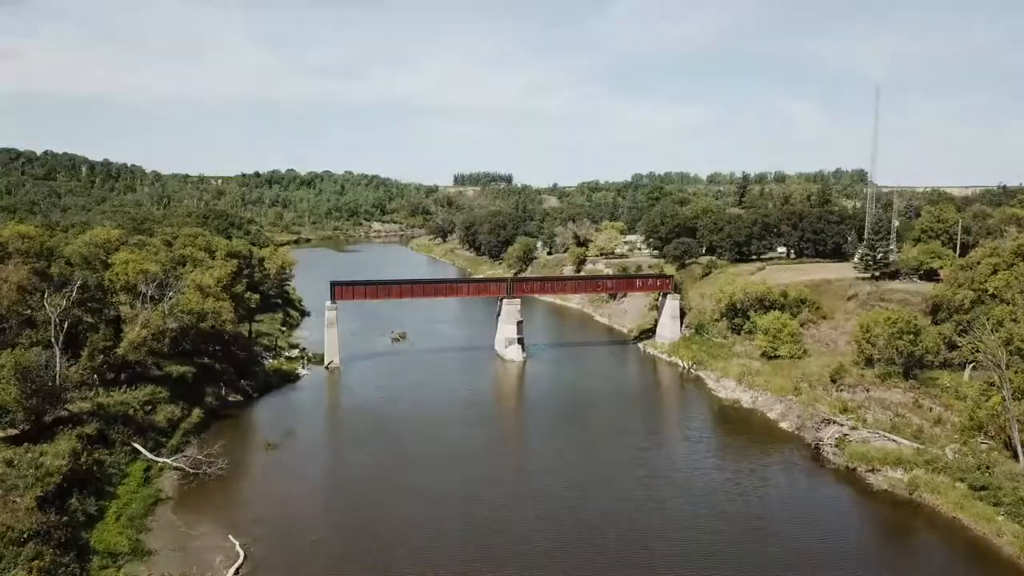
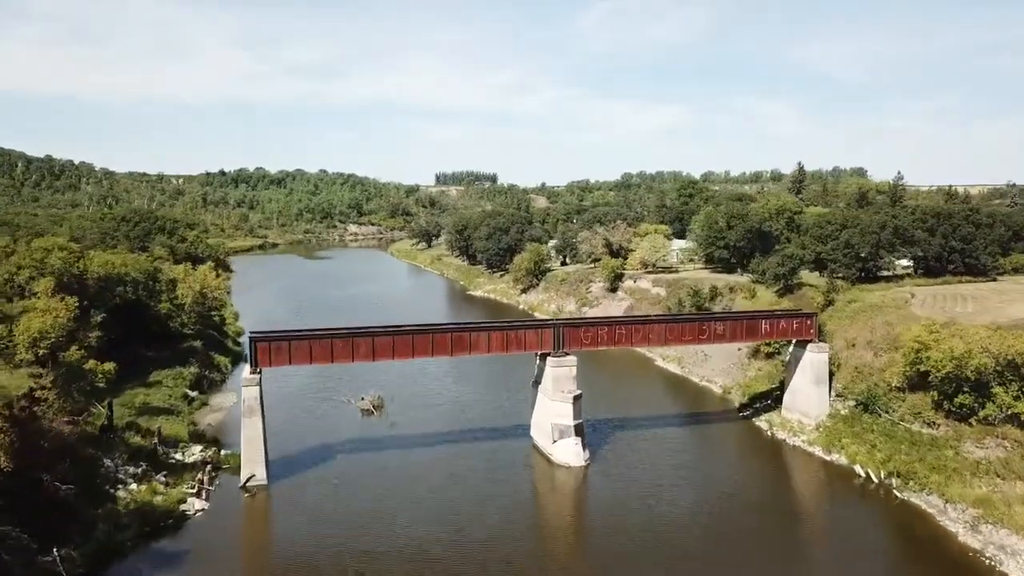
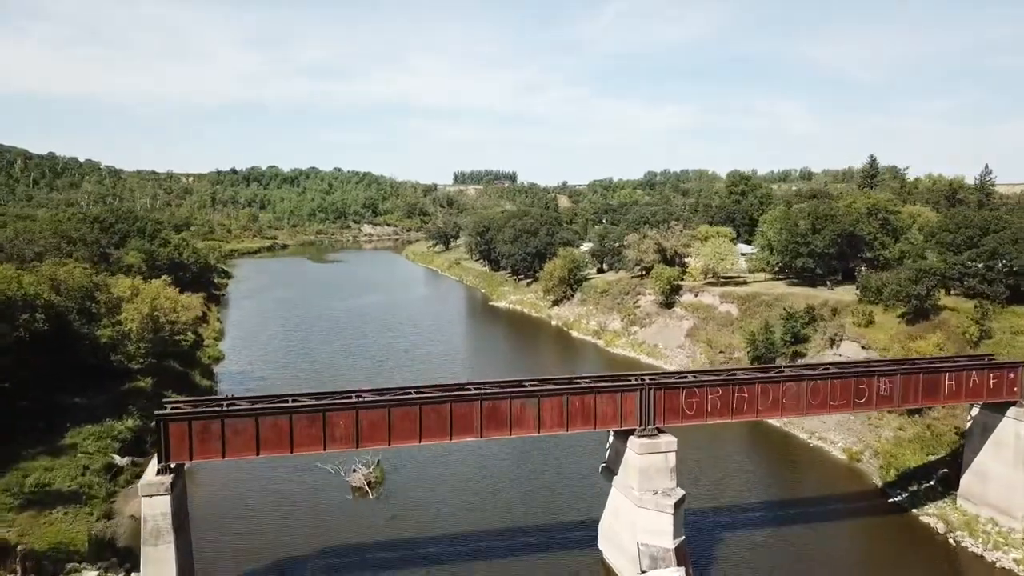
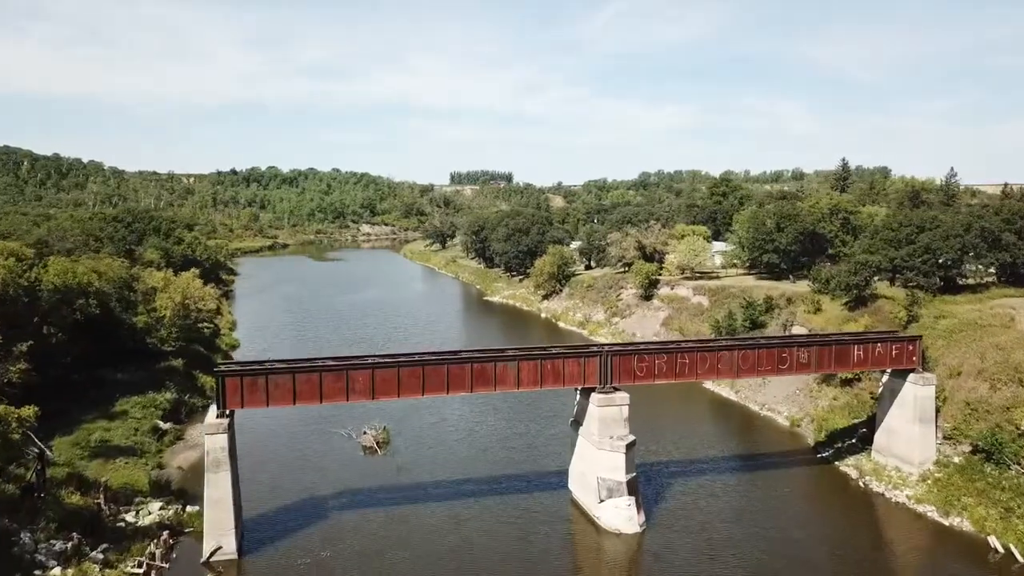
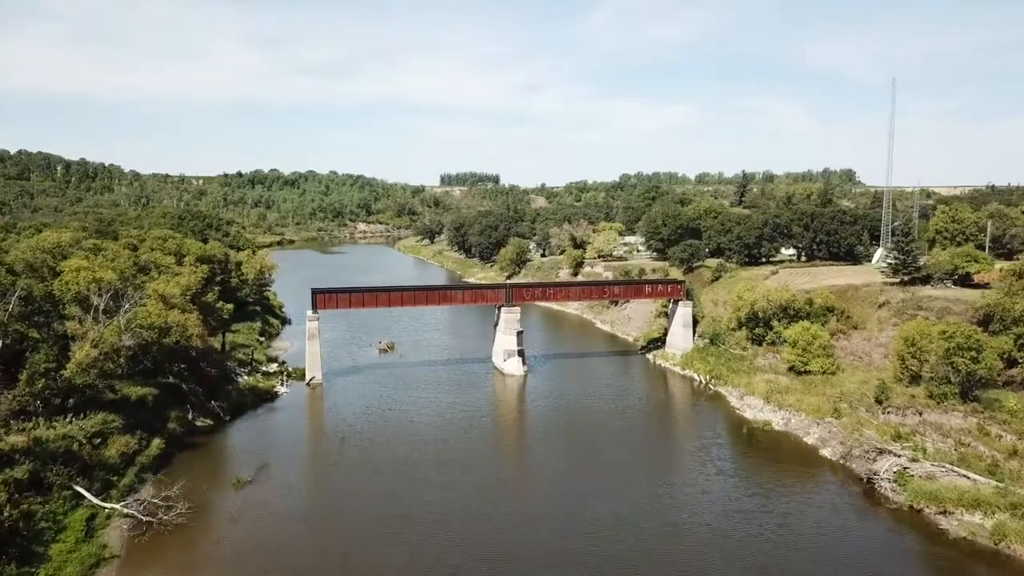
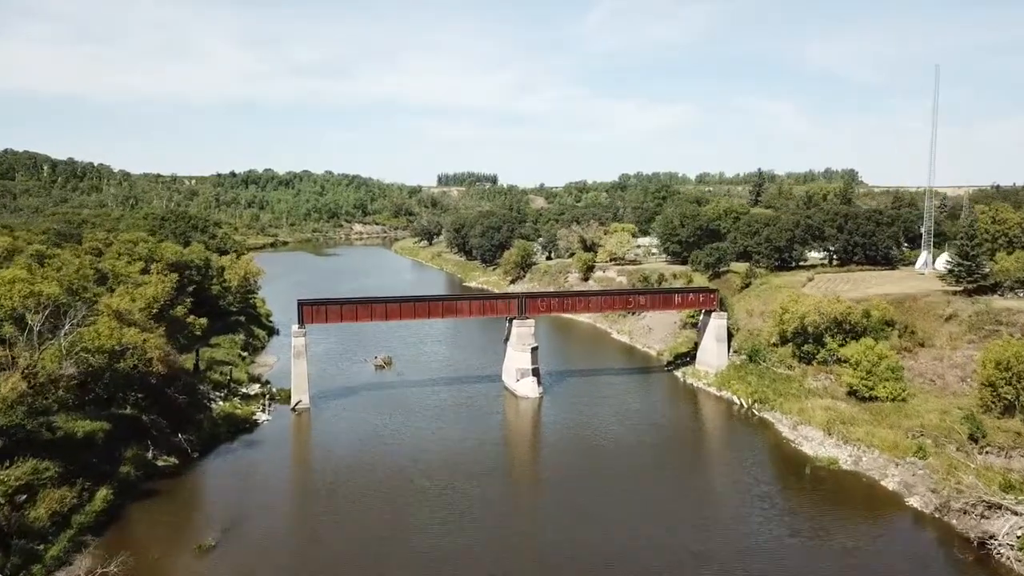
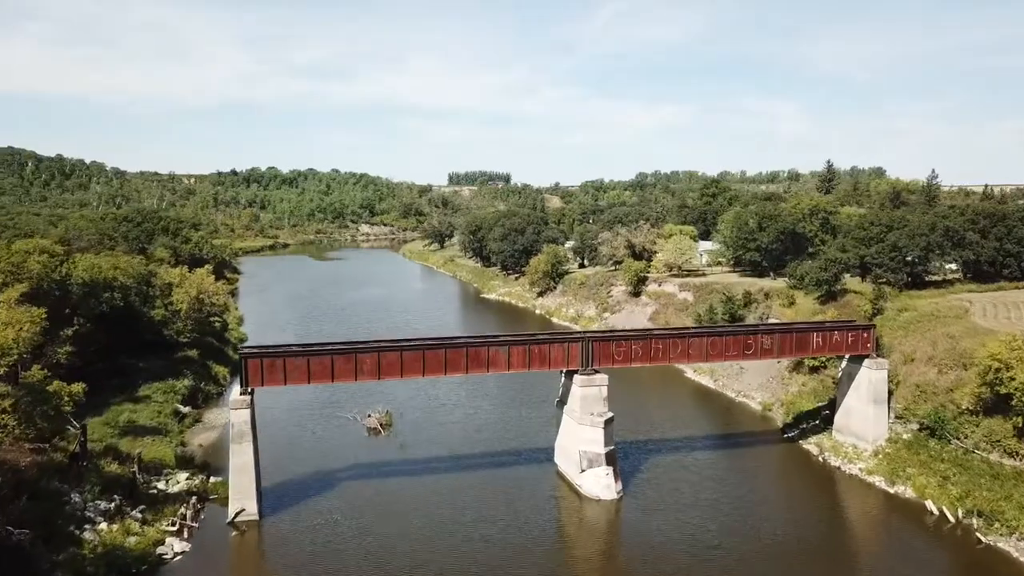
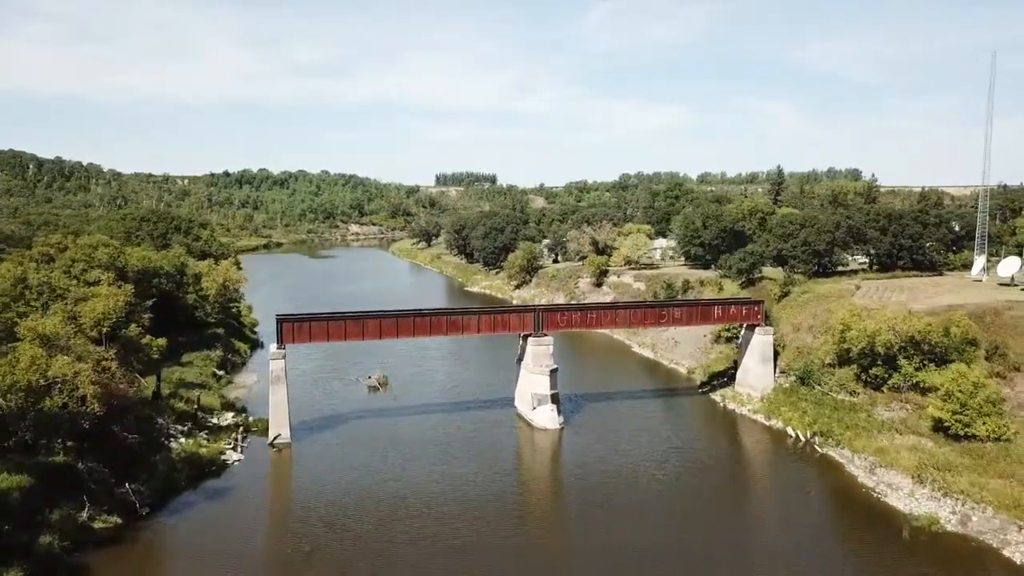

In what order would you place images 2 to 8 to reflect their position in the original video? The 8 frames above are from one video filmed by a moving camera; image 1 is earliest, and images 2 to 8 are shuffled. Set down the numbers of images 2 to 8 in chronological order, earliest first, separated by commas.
5, 6, 8, 2, 7, 4, 3
